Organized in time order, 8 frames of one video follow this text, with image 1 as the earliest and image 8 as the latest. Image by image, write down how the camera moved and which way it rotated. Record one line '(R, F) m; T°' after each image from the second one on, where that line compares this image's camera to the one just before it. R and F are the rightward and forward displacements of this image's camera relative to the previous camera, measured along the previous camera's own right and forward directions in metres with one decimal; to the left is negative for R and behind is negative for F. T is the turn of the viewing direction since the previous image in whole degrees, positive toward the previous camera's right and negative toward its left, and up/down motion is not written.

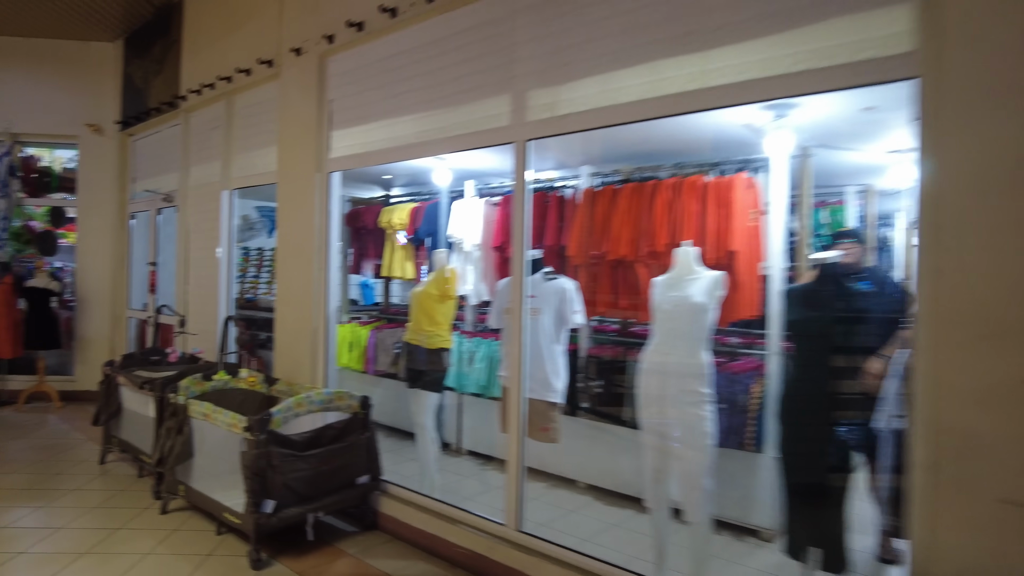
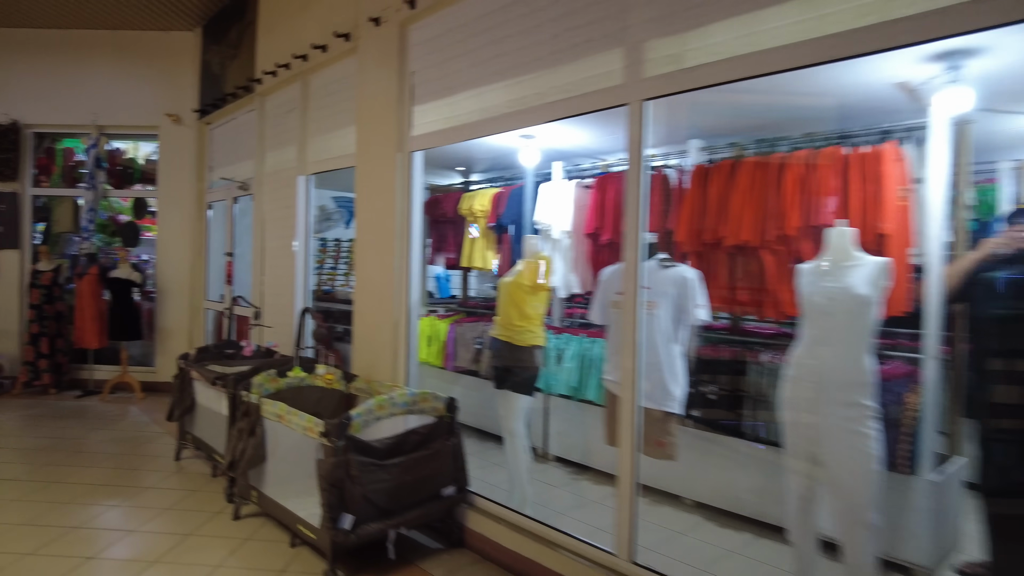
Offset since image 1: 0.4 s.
(-0.2, +0.4) m; -6°
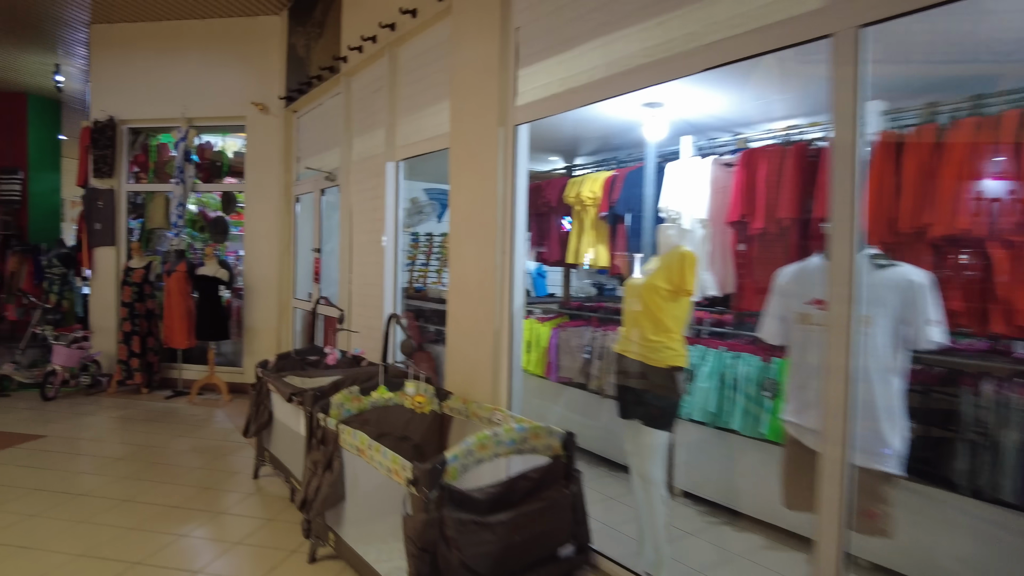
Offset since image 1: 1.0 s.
(-0.2, +0.6) m; -8°
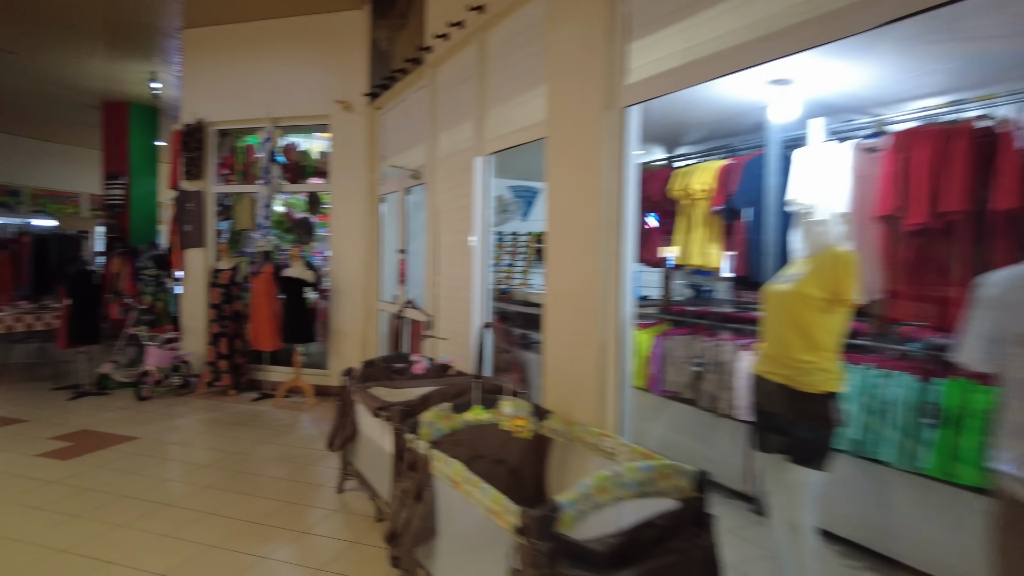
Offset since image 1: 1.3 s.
(-0.1, +0.3) m; -7°
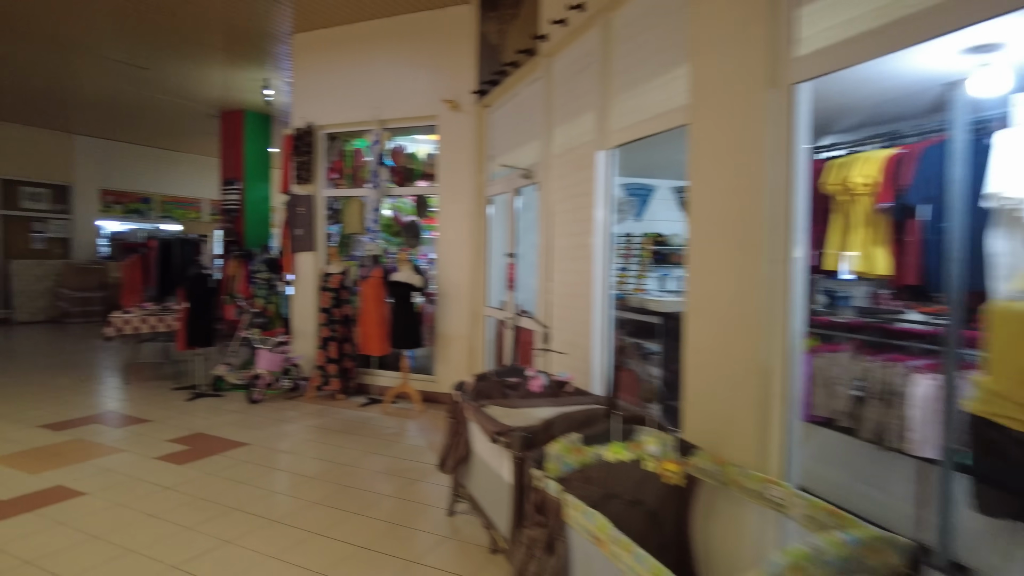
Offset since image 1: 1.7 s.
(-0.1, +0.3) m; -8°
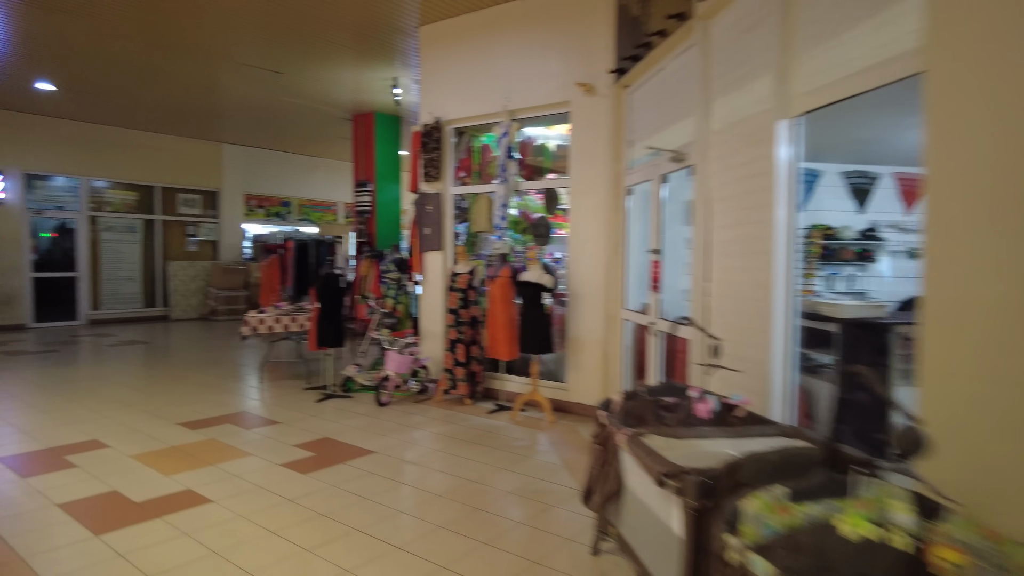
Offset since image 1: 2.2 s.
(-0.1, +0.4) m; -11°
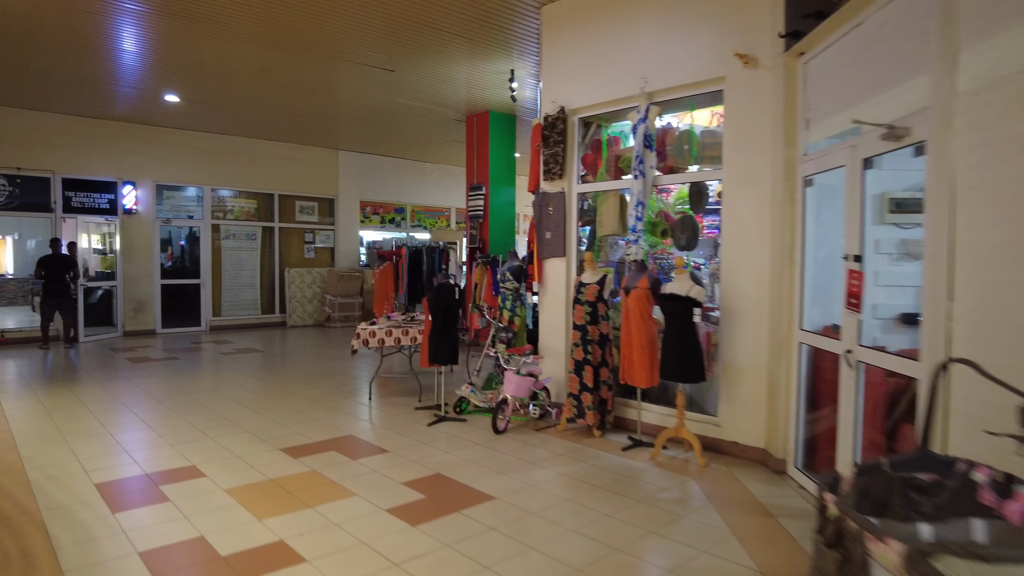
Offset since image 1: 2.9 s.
(-0.2, +0.7) m; -9°
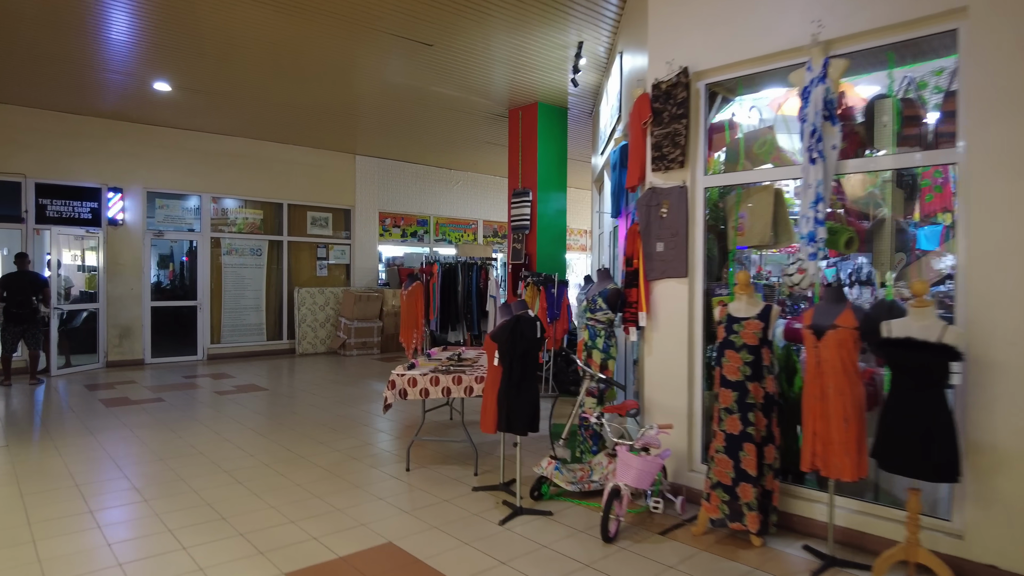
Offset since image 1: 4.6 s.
(-0.5, +1.4) m; -1°
